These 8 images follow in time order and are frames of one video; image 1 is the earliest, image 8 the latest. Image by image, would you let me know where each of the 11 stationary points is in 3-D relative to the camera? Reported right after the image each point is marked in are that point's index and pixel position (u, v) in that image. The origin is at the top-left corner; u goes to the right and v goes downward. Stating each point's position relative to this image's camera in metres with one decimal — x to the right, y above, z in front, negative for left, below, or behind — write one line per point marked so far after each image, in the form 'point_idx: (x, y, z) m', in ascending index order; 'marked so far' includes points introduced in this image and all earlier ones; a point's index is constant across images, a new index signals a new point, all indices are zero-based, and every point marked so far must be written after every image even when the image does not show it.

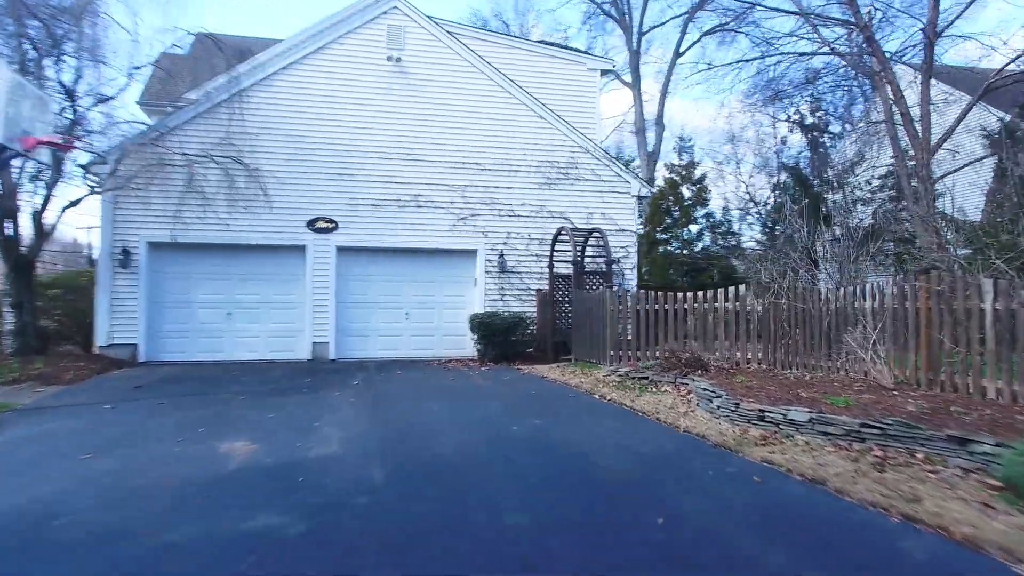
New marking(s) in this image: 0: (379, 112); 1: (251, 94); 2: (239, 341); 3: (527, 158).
0: (-3.0, +4.0, +16.5) m
1: (-5.7, +4.2, +15.9) m
2: (-5.9, -1.2, +15.9) m
3: (+0.4, +3.1, +17.3) m
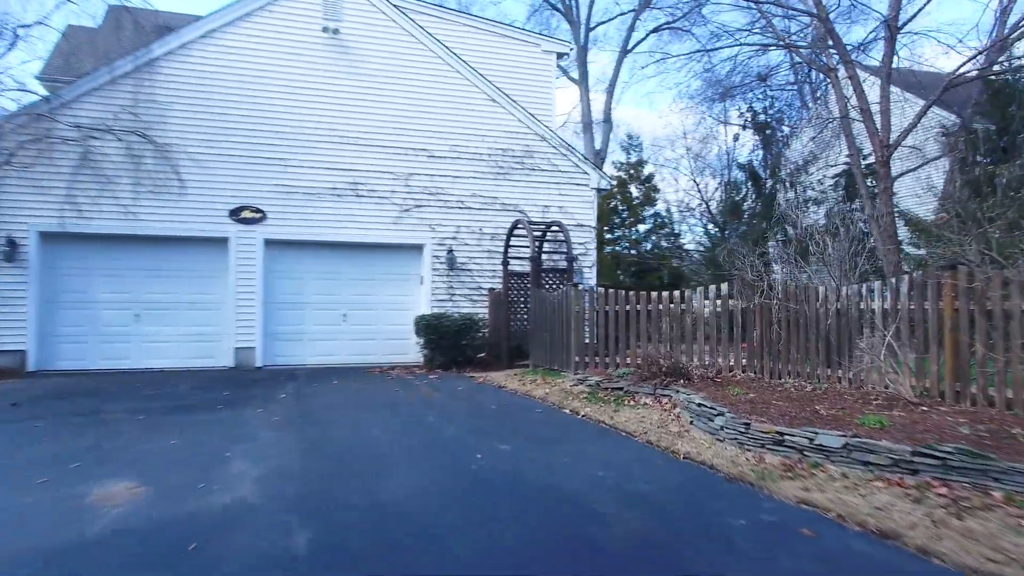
0: (-4.0, +4.0, +14.8) m
1: (-6.6, +4.2, +13.9) m
2: (-6.8, -1.1, +13.9) m
3: (-0.7, +3.1, +15.9) m
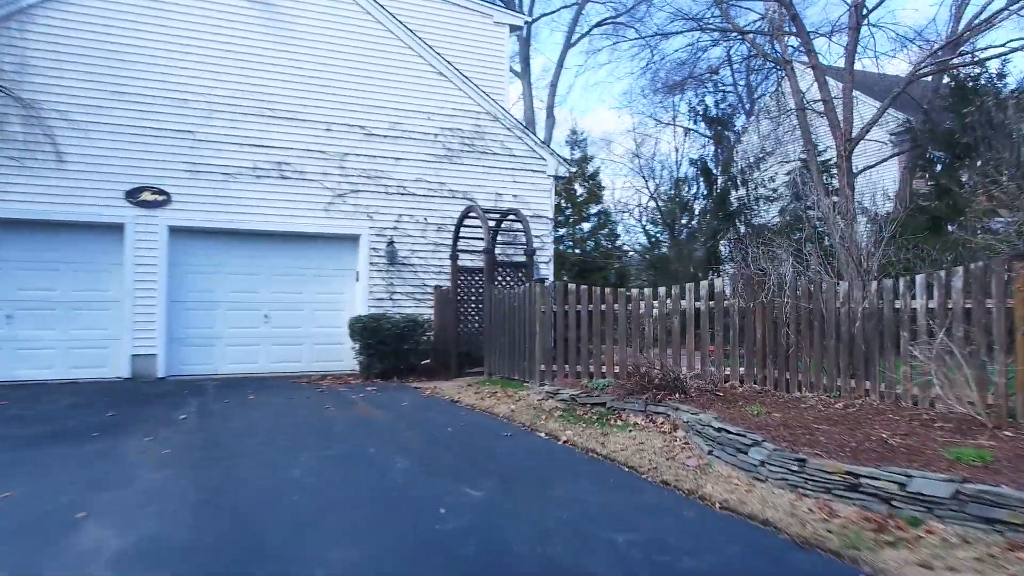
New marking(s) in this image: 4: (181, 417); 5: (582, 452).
0: (-4.8, +4.1, +12.7) m
1: (-7.4, +4.3, +11.6) m
2: (-7.6, -1.0, +11.5) m
3: (-1.7, +3.2, +14.0) m
4: (-3.8, -1.5, +8.4) m
5: (+0.6, -1.4, +6.3) m
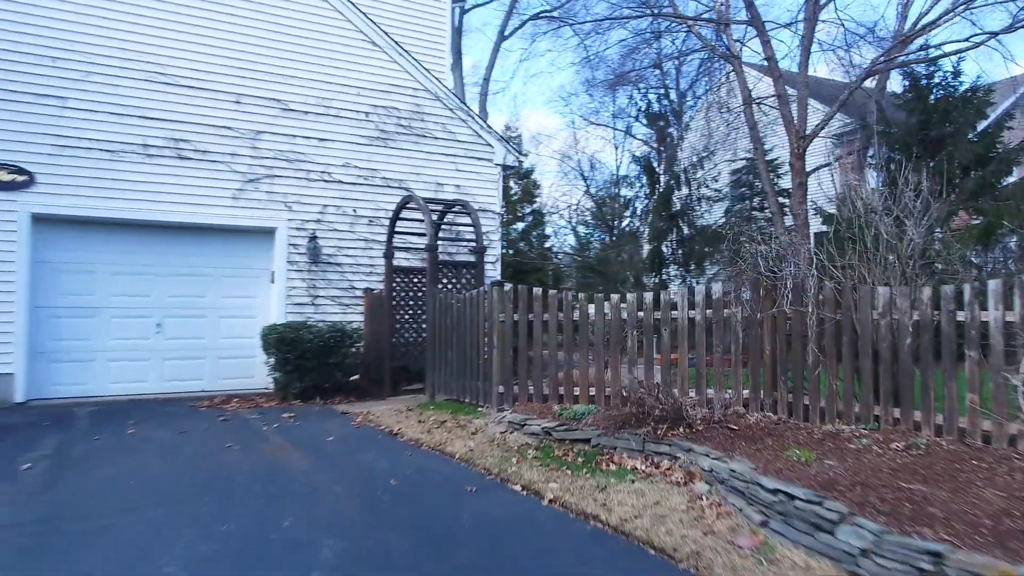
0: (-5.6, +4.0, +10.4) m
1: (-8.0, +4.3, +9.0) m
2: (-8.3, -1.1, +8.9) m
3: (-2.6, +3.1, +12.1) m
4: (-4.2, -1.5, +6.3) m
5: (+0.4, -1.5, +4.6) m
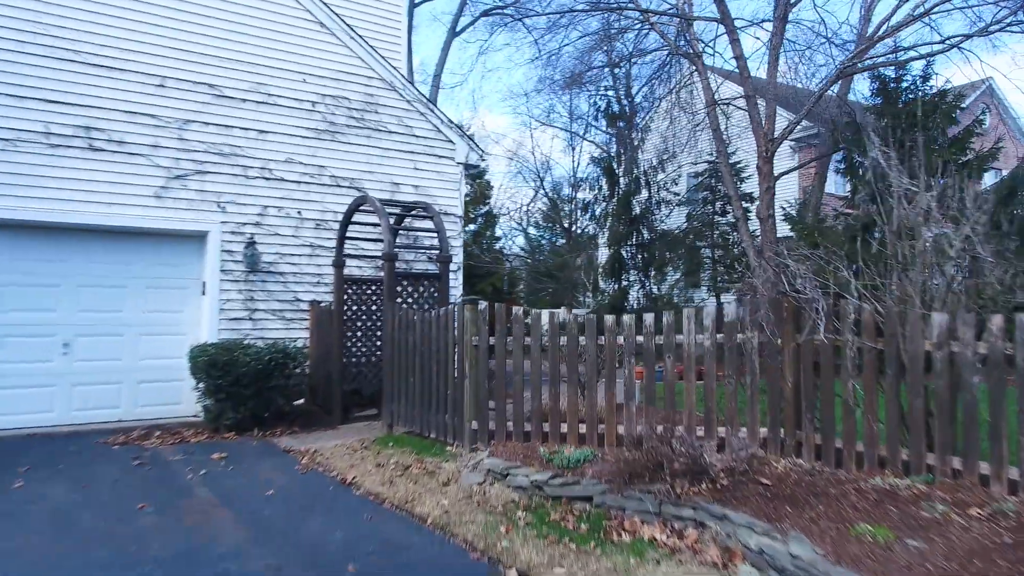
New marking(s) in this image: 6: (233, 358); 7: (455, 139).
0: (-6.0, +3.9, +8.8) m
1: (-8.3, +4.1, +7.3) m
2: (-8.6, -1.2, +7.1) m
3: (-3.1, +2.9, +10.7) m
4: (-4.2, -1.7, +4.8) m
5: (+0.4, -1.6, +3.5) m
6: (-3.3, -0.8, +8.8) m
7: (-0.9, +2.4, +12.0) m
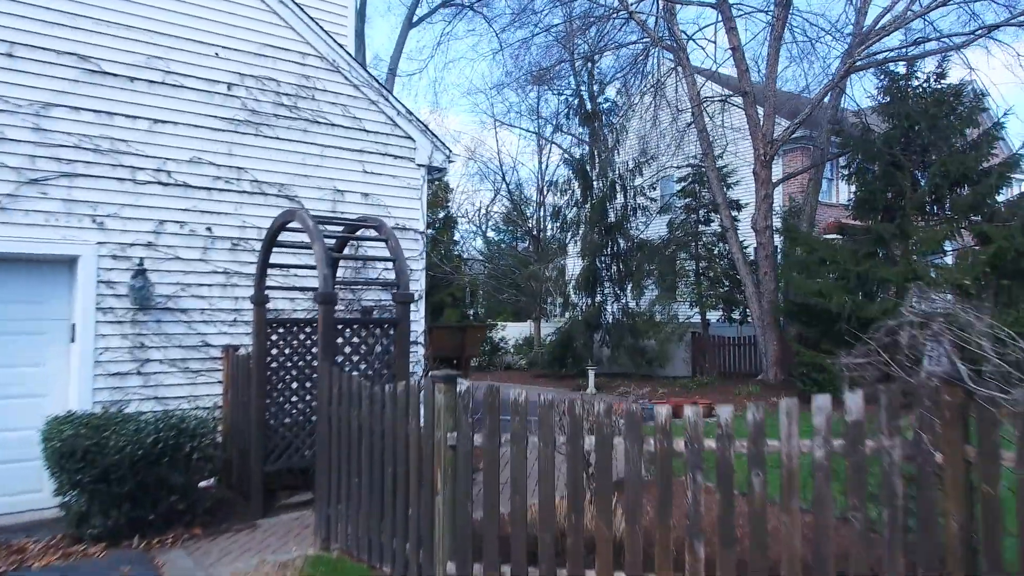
0: (-6.1, +3.4, +6.1) m
1: (-8.3, +3.7, +4.4) m
2: (-8.6, -1.7, +4.3) m
3: (-3.4, +2.5, +8.1) m
4: (-4.1, -2.1, +2.2) m
5: (+0.6, -2.1, +1.1) m
6: (-3.5, -1.3, +6.2) m
7: (-1.2, +2.0, +9.5) m
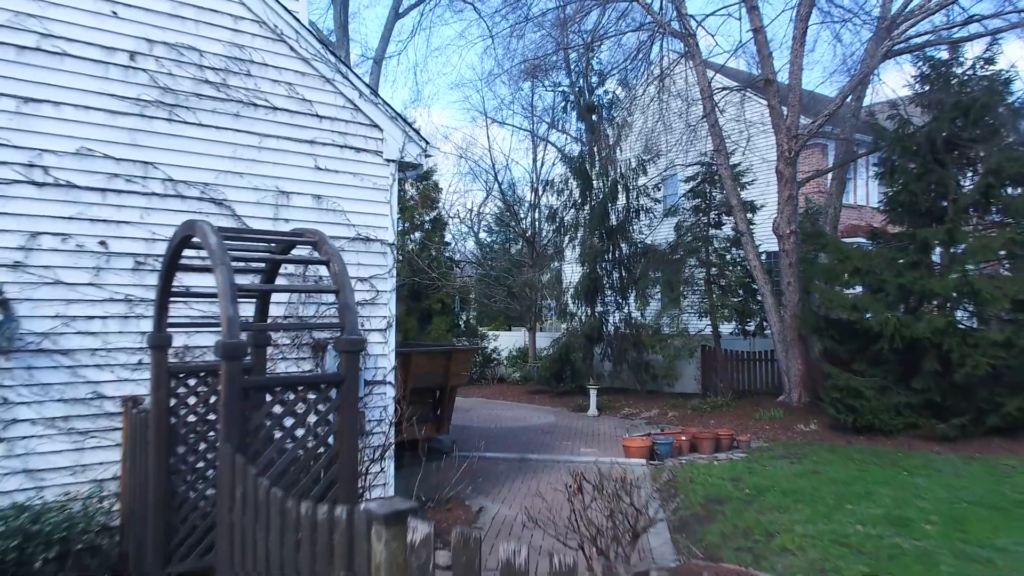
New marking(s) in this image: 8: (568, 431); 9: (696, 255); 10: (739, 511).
0: (-6.2, +3.1, +4.1) m
1: (-8.4, +3.4, +2.4) m
2: (-8.6, -1.9, +2.3) m
3: (-3.5, +2.2, +6.2) m
4: (-4.1, -2.4, +0.2) m
5: (+0.6, -2.3, -0.8) m
6: (-3.5, -1.5, +4.3) m
7: (-1.3, +1.7, +7.6) m
8: (+1.2, -3.0, +15.2) m
9: (+4.7, +0.8, +18.9) m
10: (+2.5, -2.5, +8.2) m
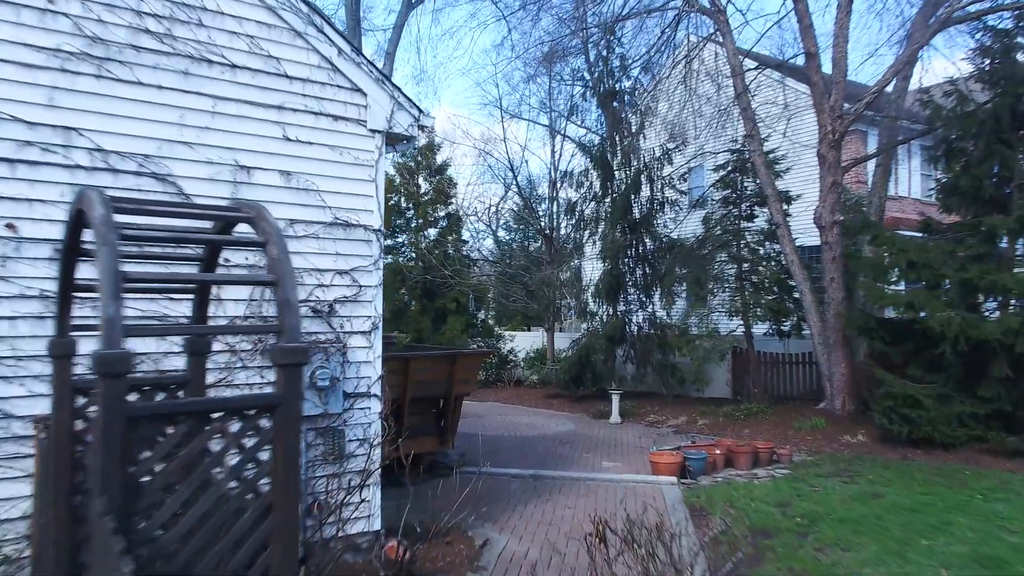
0: (-6.2, +3.2, +3.0) m
1: (-8.4, +3.4, +1.4) m
2: (-8.7, -1.9, +1.2) m
3: (-3.4, +2.3, +5.0) m
4: (-4.3, -2.4, -0.9) m
5: (+0.5, -2.3, -2.0) m
6: (-3.5, -1.5, +3.1) m
7: (-1.3, +1.8, +6.4) m
8: (+1.4, -2.9, +13.9) m
9: (+5.1, +0.9, +17.5) m
10: (+2.6, -2.4, +6.9) m
